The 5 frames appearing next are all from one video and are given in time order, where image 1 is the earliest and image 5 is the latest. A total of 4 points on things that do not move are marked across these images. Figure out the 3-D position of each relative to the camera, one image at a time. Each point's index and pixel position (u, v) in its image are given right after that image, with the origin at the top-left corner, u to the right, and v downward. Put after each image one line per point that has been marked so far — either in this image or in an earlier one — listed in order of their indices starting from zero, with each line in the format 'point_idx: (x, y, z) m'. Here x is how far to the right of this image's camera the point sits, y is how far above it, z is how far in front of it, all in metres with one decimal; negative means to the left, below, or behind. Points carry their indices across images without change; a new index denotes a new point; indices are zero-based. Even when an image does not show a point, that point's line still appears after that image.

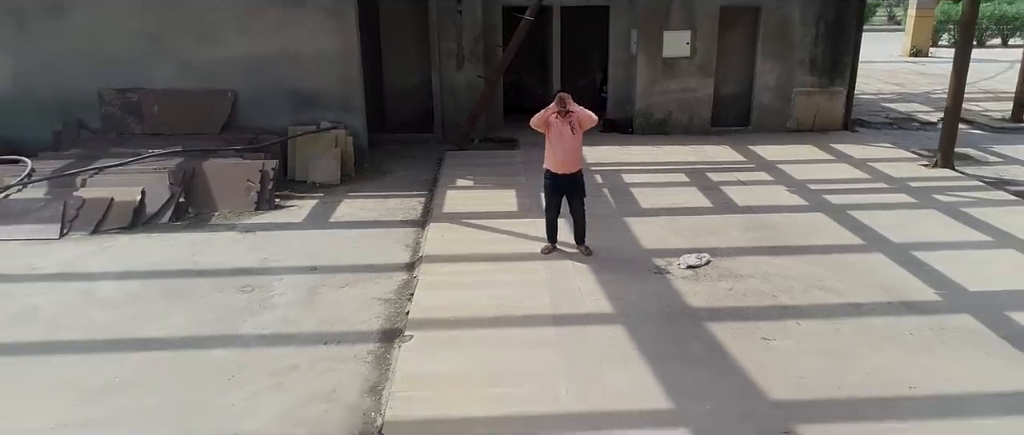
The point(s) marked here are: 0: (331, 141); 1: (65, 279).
0: (-1.7, +0.7, +7.0) m
1: (-2.8, -0.4, +4.7) m
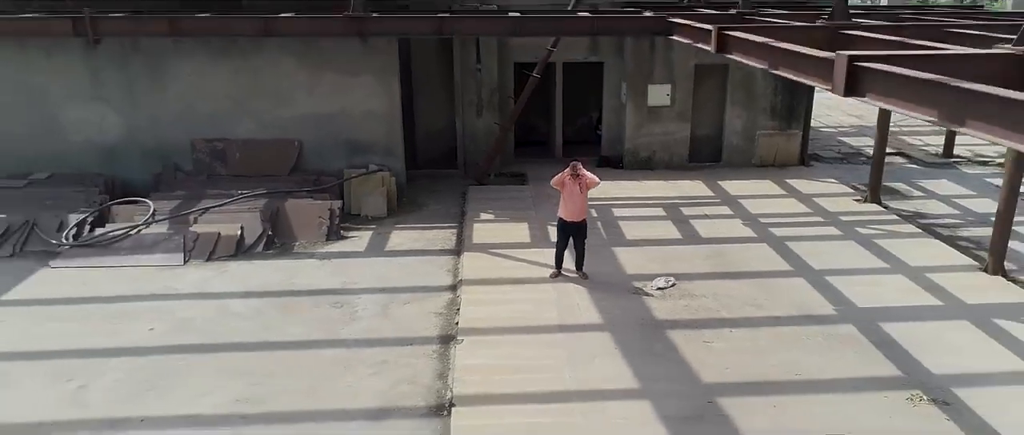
0: (-1.5, +0.4, +8.7) m
1: (-2.6, -0.7, +6.5) m
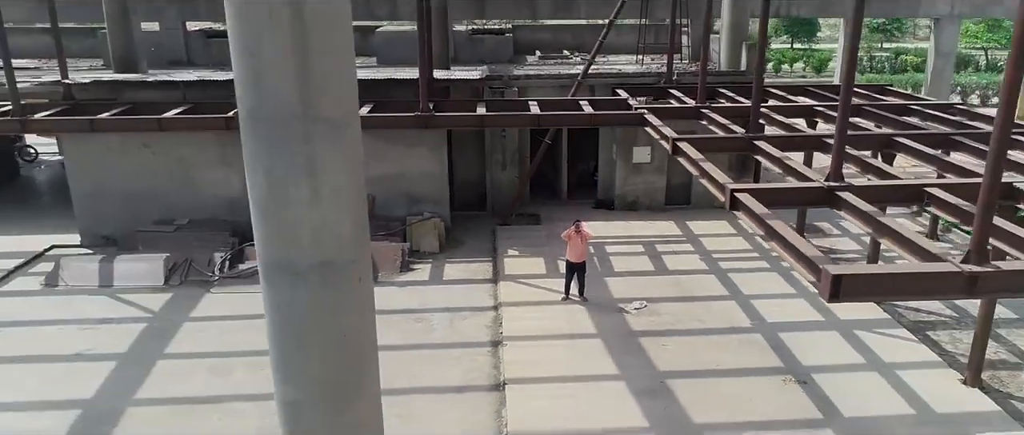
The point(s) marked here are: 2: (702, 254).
0: (-1.2, -0.1, +11.8) m
1: (-2.3, -1.2, +9.5) m
2: (+2.8, -0.6, +11.4) m
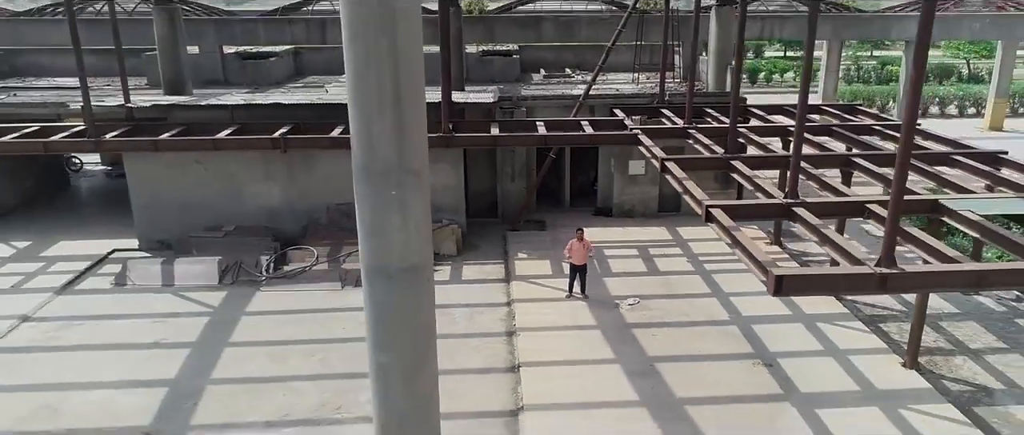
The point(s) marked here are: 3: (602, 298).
0: (-1.1, -0.2, +13.3) m
1: (-2.2, -1.3, +11.0) m
2: (+3.0, -0.7, +12.9) m
3: (+1.3, -1.2, +11.3) m
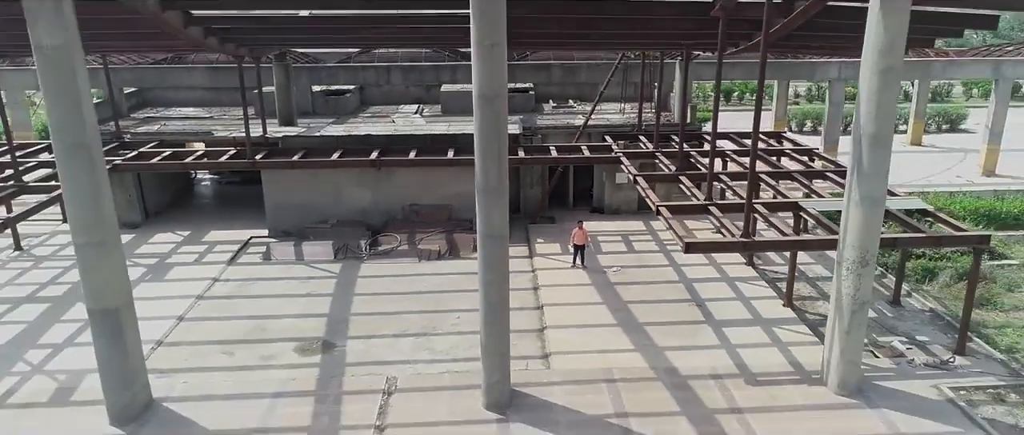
0: (-0.6, -0.2, +18.8) m
1: (-1.7, -1.2, +16.6) m
2: (+3.5, -0.6, +18.5) m
3: (+1.8, -1.1, +16.8) m
